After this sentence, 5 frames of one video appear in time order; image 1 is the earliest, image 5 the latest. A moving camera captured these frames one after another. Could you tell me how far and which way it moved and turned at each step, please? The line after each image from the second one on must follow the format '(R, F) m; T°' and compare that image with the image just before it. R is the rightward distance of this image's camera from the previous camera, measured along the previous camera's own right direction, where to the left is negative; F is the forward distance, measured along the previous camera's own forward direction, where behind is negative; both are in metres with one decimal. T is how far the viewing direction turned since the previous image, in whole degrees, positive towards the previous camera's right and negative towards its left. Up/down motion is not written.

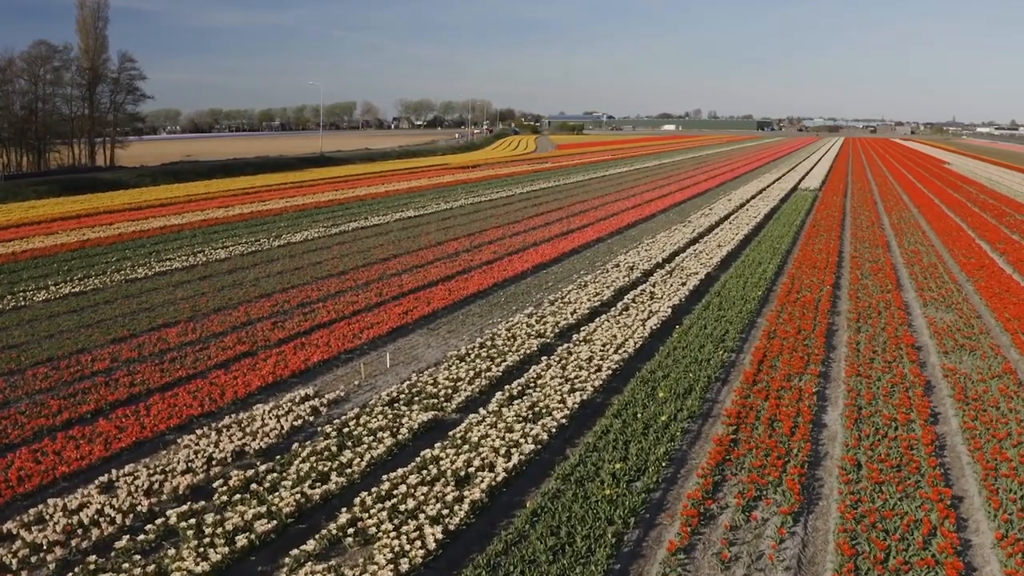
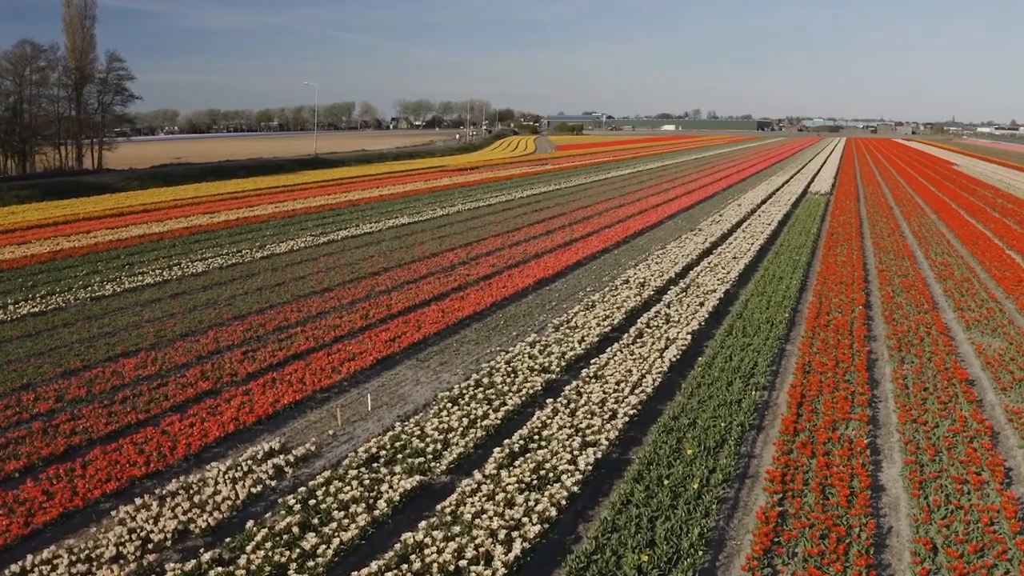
(0.0, +1.5) m; 0°
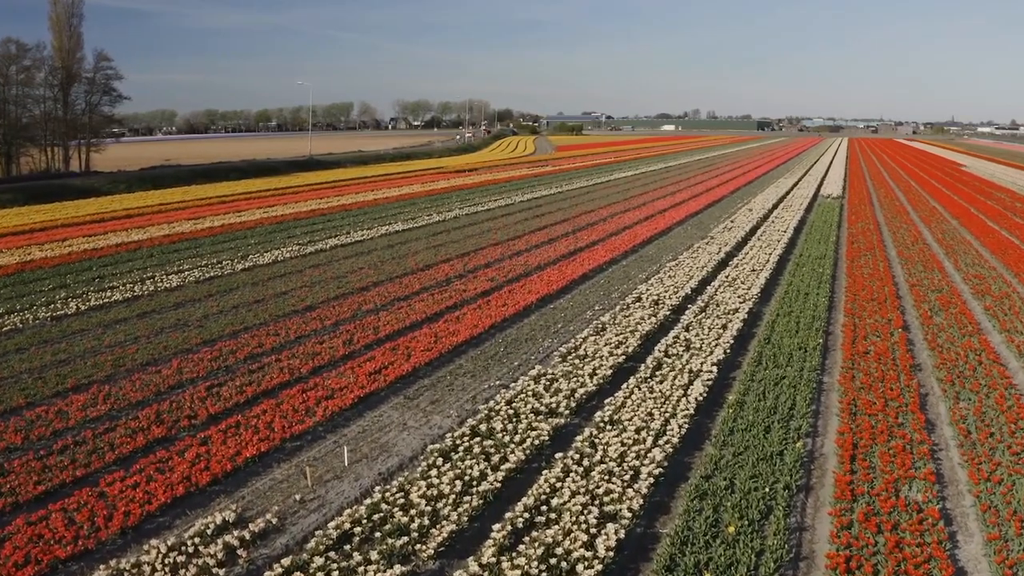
(0.0, +1.4) m; 0°
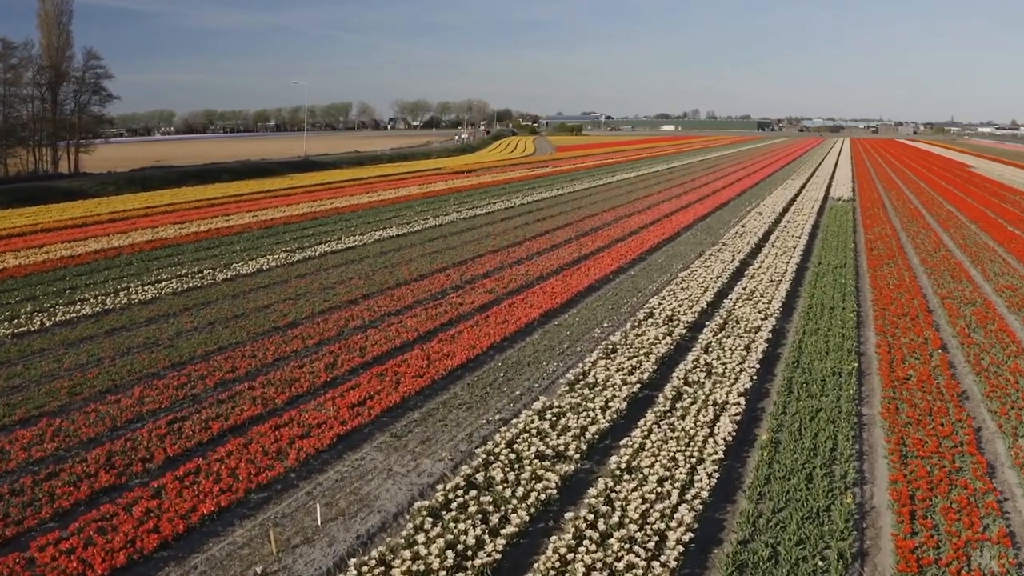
(0.0, +1.2) m; 0°
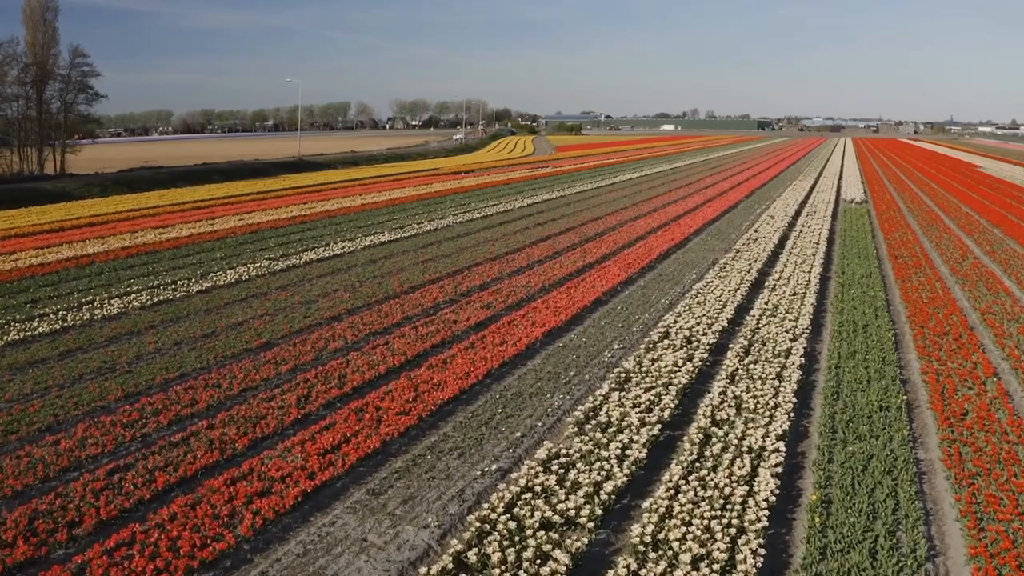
(0.0, +1.4) m; 0°
